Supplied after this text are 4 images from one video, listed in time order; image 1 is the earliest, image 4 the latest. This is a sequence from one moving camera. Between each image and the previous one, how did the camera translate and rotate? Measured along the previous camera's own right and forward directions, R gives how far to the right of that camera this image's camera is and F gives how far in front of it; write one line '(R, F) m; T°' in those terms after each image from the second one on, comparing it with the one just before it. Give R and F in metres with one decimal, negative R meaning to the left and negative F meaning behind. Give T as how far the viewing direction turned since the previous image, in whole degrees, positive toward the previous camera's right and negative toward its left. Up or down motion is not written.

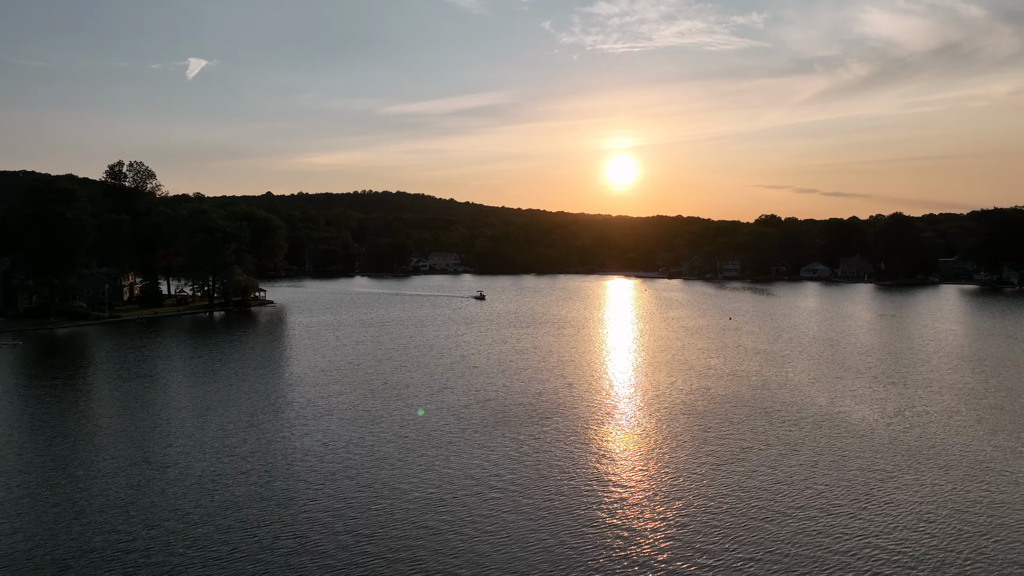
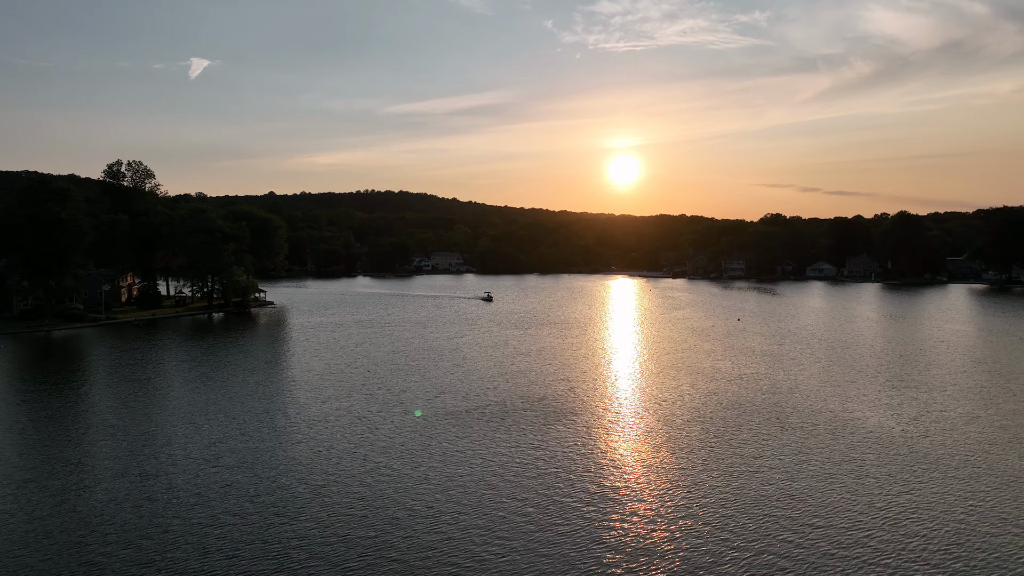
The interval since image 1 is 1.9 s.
(0.0, +0.3) m; 0°
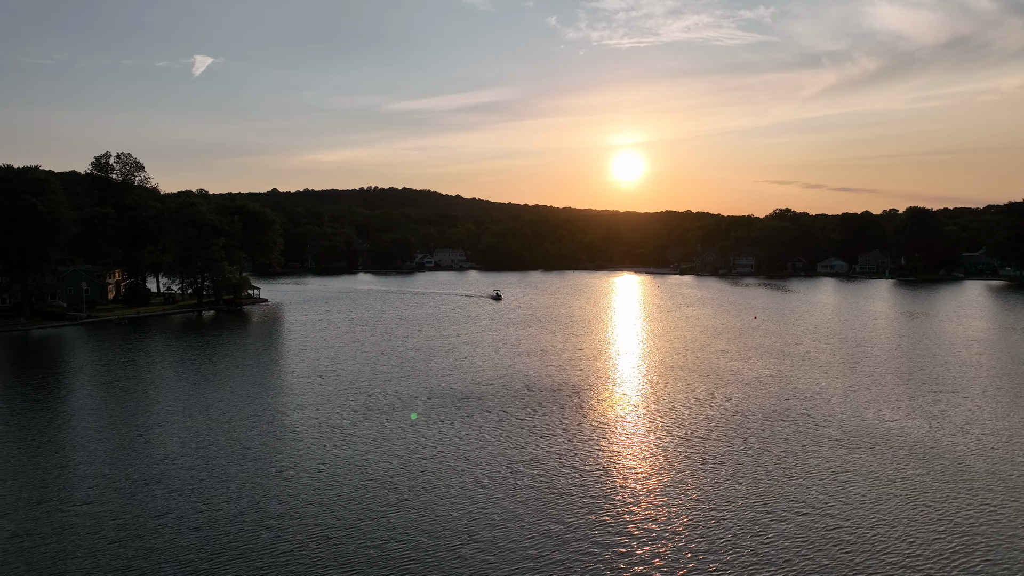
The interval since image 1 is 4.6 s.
(0.0, +0.9) m; 0°
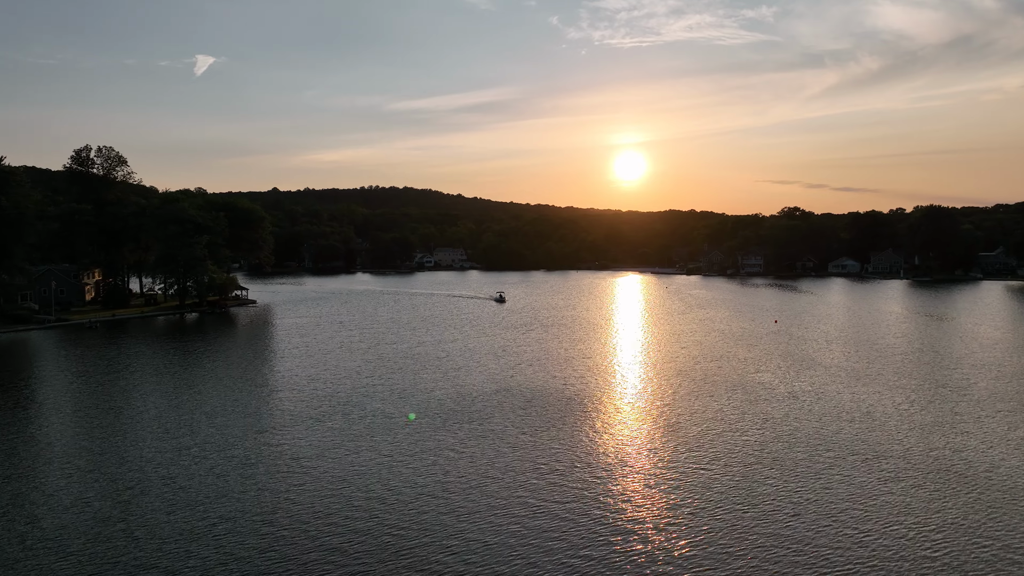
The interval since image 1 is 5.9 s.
(0.0, +1.1) m; 0°
